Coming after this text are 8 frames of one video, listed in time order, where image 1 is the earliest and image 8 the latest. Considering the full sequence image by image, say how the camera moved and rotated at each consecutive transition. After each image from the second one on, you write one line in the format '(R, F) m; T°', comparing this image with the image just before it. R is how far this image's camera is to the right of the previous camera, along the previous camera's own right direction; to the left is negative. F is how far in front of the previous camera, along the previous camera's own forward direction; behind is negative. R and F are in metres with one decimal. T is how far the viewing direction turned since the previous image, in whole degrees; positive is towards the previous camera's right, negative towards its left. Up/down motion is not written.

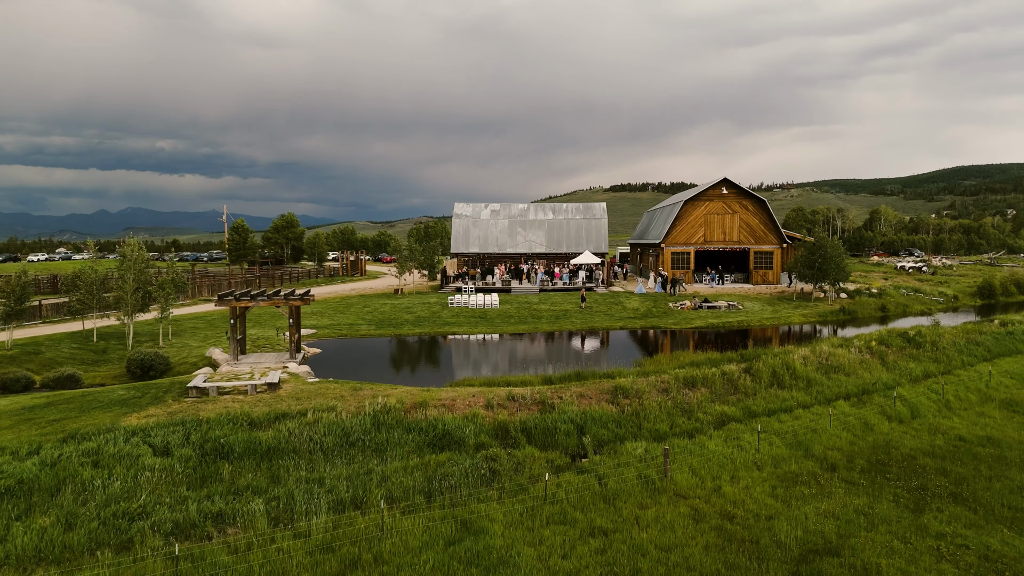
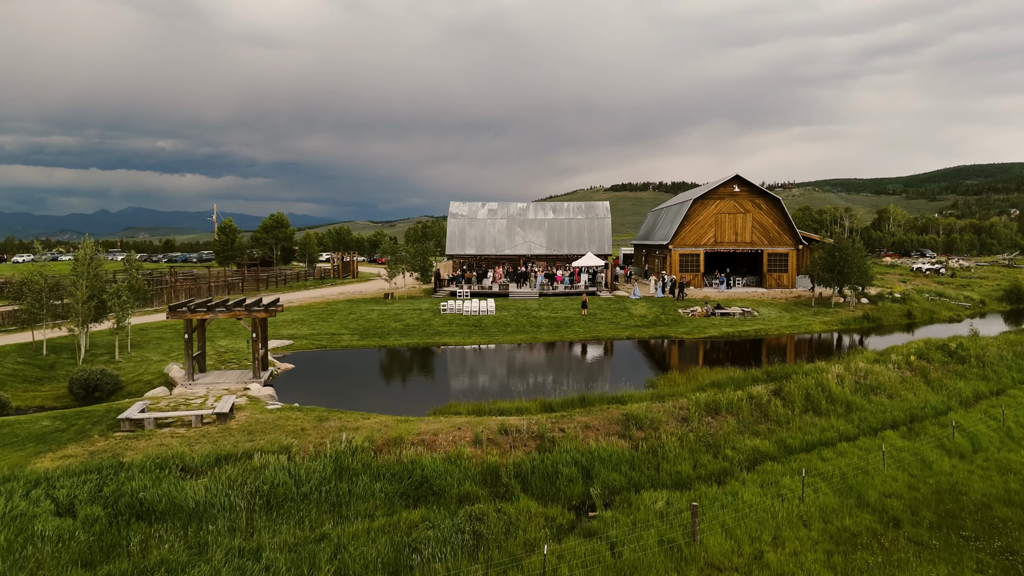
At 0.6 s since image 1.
(+0.1, +2.6) m; 0°
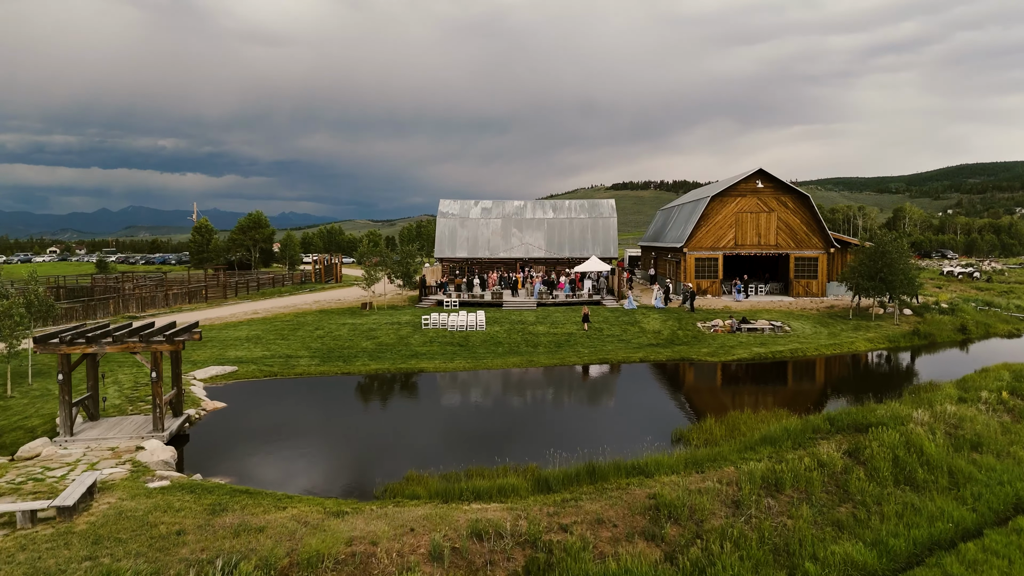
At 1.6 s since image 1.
(+0.3, +4.5) m; 0°
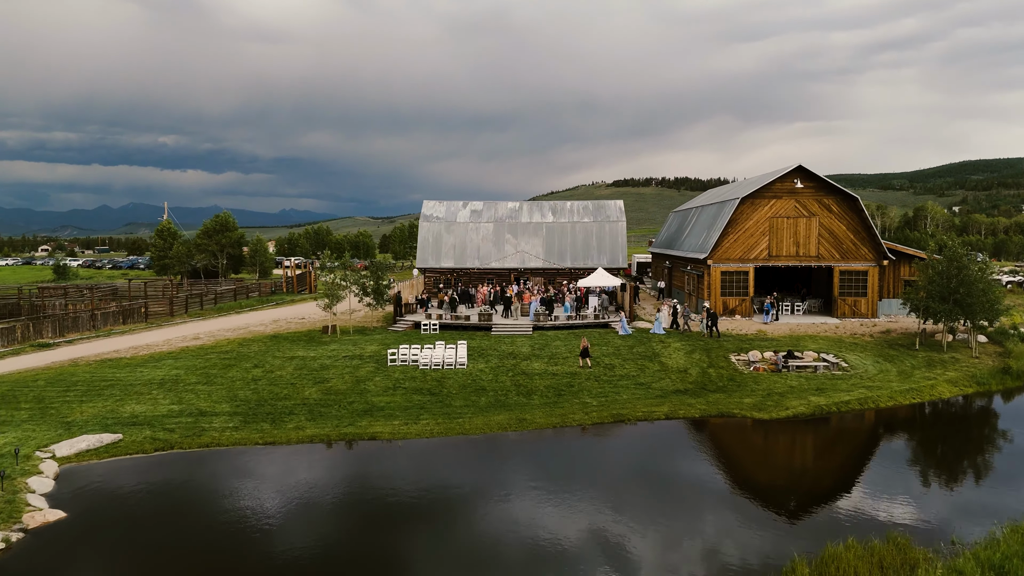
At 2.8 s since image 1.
(+0.4, +5.6) m; 0°
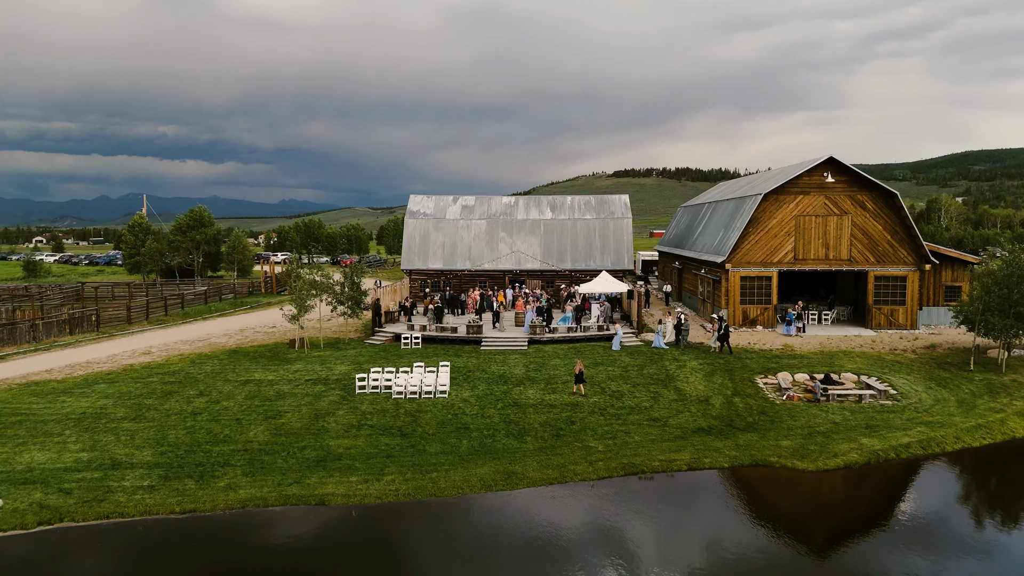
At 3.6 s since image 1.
(+0.2, +3.4) m; 0°
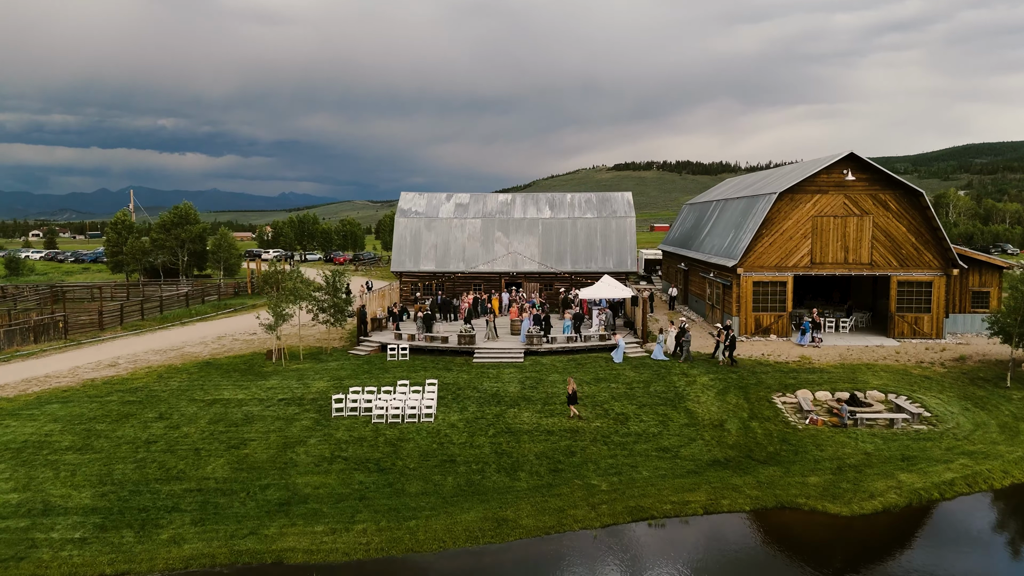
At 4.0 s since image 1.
(+0.2, +1.9) m; 0°
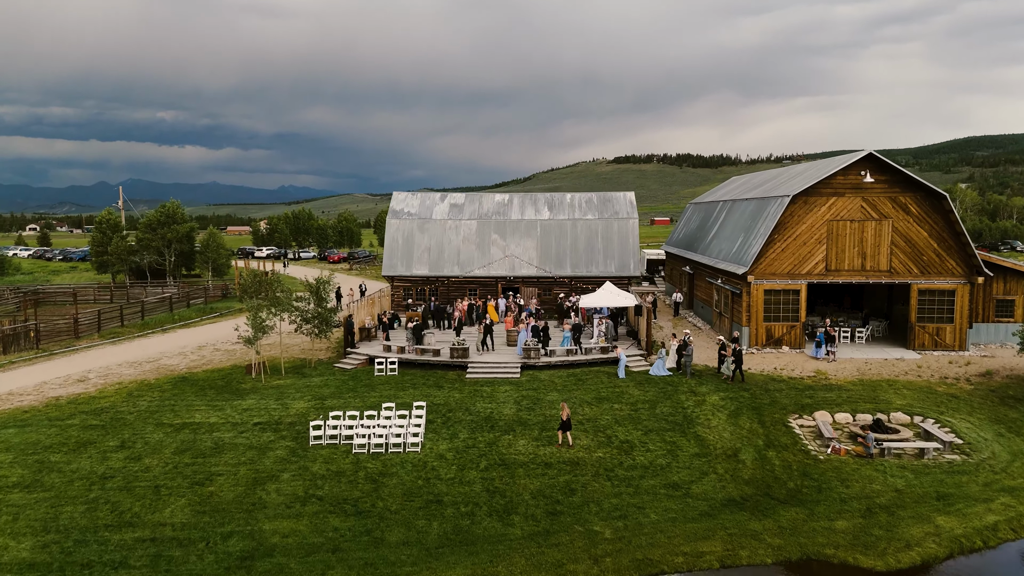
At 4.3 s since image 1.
(+0.1, +1.5) m; 0°
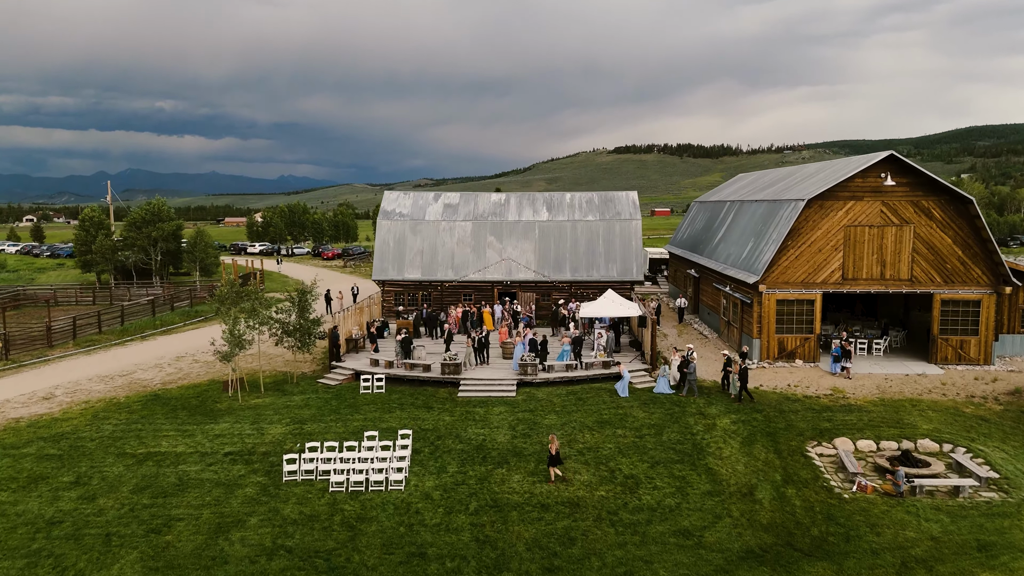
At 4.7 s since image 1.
(+0.1, +1.4) m; 0°
